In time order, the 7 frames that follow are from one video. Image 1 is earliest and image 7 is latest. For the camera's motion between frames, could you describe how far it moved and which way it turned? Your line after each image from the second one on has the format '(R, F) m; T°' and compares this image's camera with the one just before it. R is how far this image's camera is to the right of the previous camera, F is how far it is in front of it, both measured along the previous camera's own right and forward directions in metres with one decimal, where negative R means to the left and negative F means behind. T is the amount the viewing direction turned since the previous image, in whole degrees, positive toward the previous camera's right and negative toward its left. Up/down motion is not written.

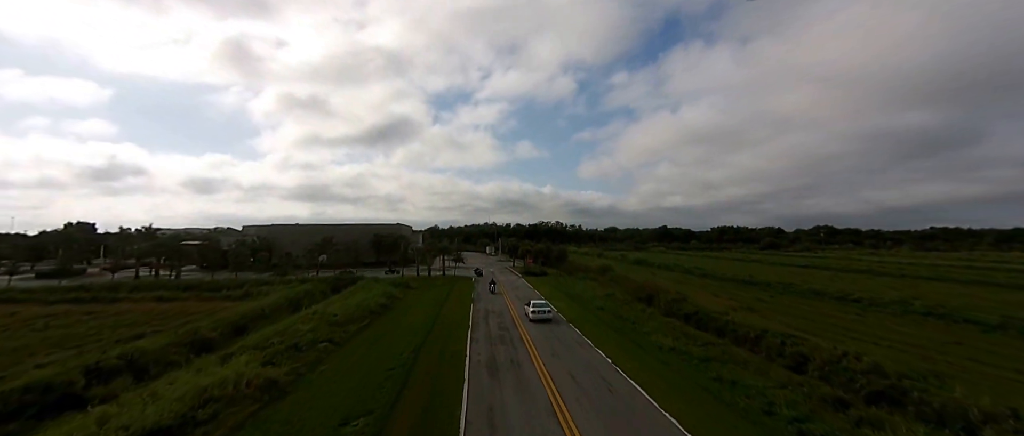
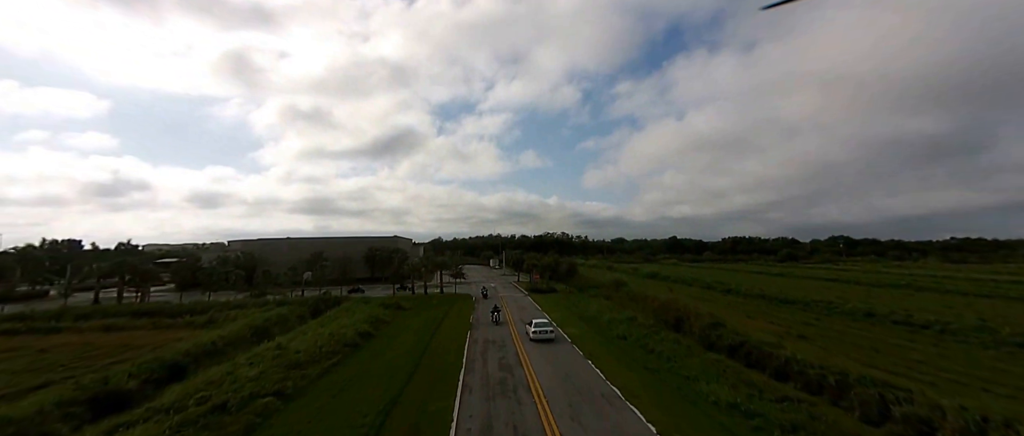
(+0.1, +5.4) m; -1°
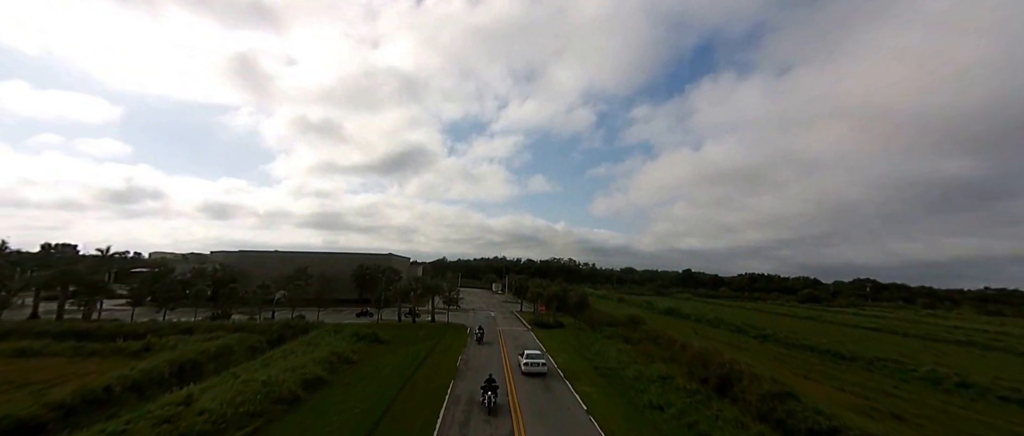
(+0.2, +6.4) m; -1°
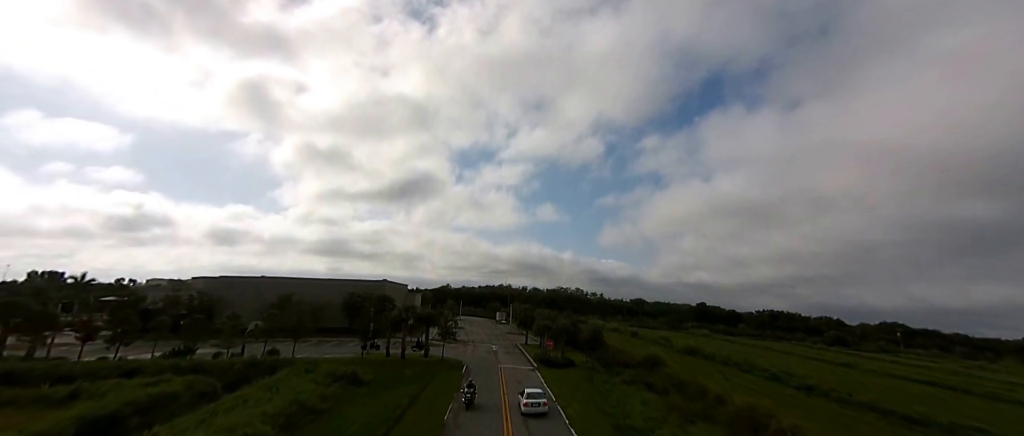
(+0.2, +4.6) m; -1°
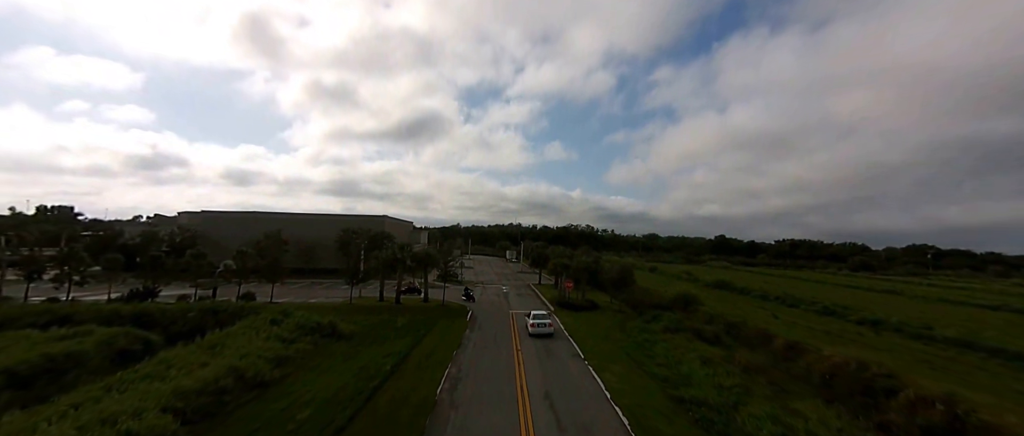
(-0.3, +7.5) m; -1°
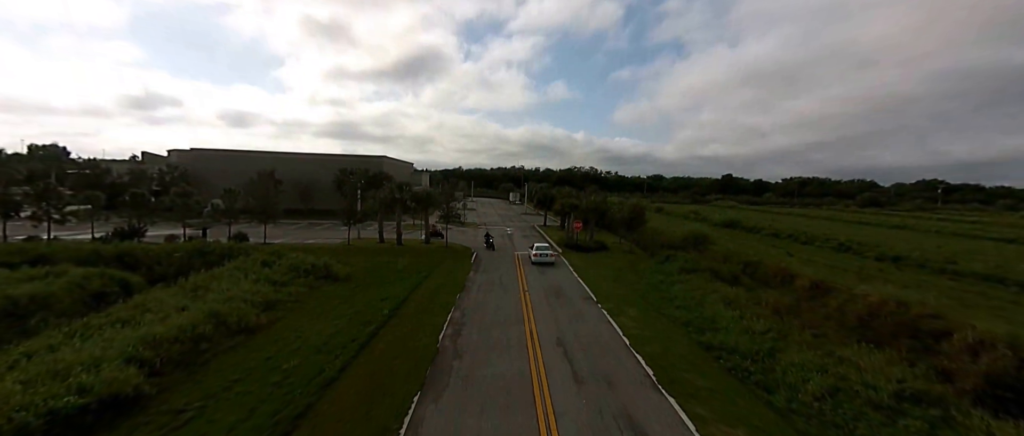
(-0.3, +2.3) m; 0°
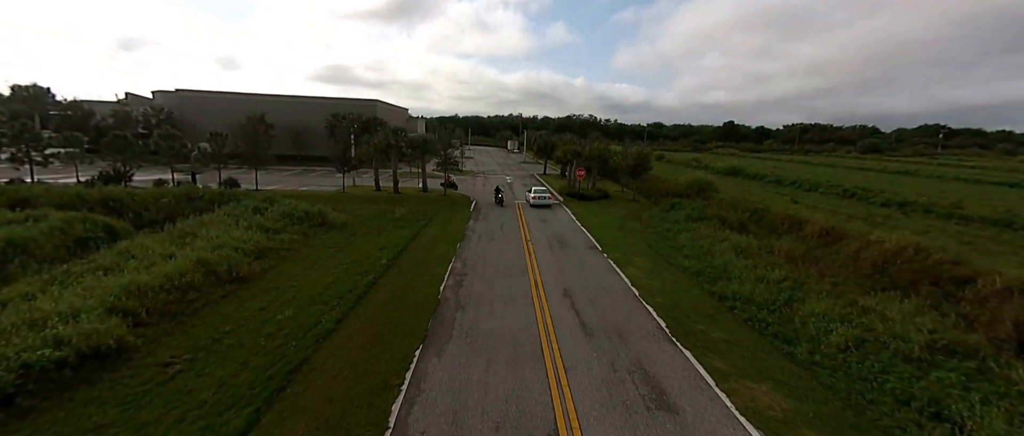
(-0.3, +1.0) m; 0°
